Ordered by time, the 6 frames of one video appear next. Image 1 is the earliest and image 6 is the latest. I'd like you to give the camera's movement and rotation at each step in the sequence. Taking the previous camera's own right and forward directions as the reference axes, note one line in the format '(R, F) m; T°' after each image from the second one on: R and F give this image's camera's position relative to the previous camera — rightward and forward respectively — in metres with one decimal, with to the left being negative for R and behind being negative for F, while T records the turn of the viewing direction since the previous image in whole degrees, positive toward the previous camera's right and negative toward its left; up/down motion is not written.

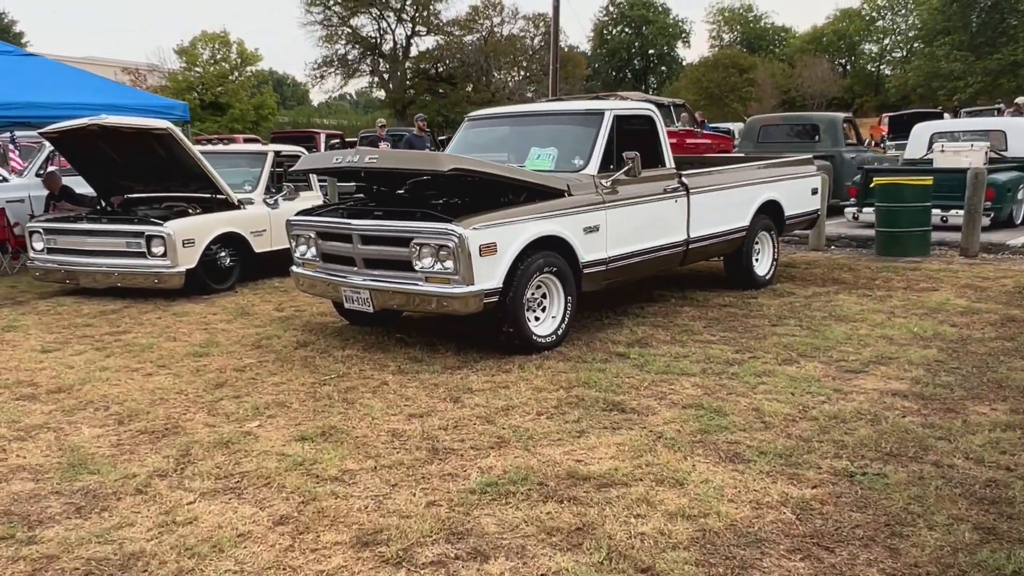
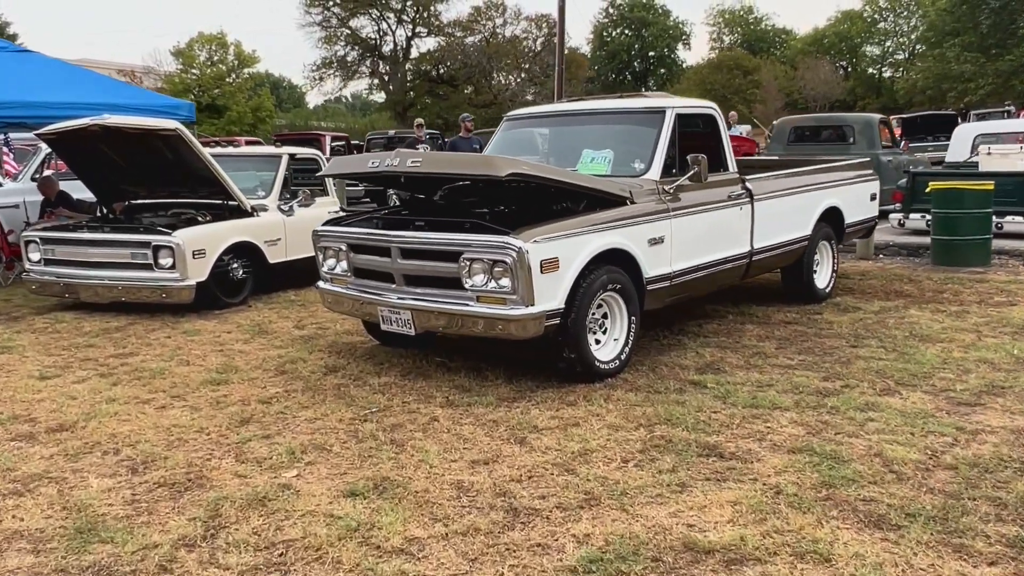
(-0.4, +0.7) m; 0°
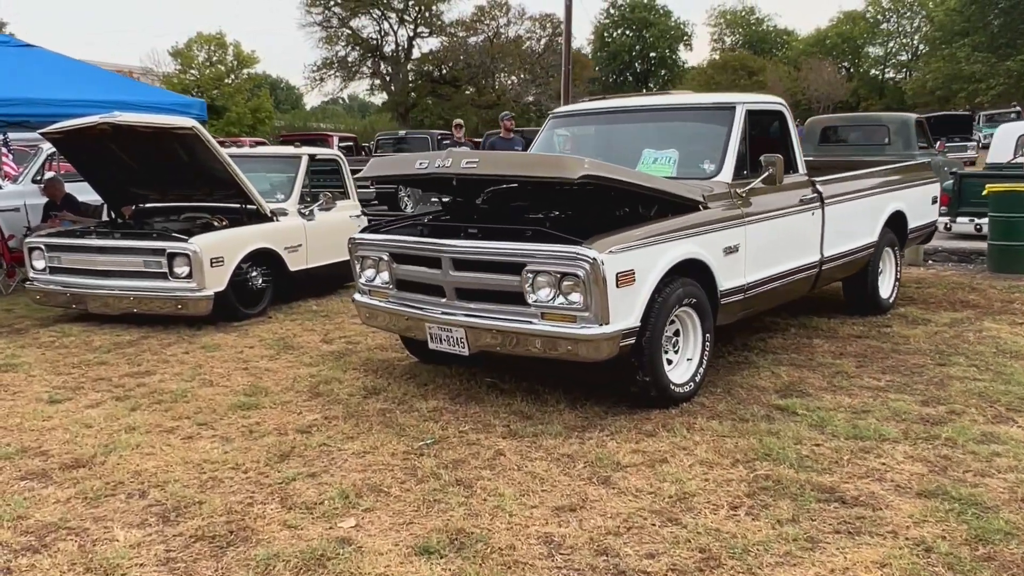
(-0.4, +0.5) m; 0°
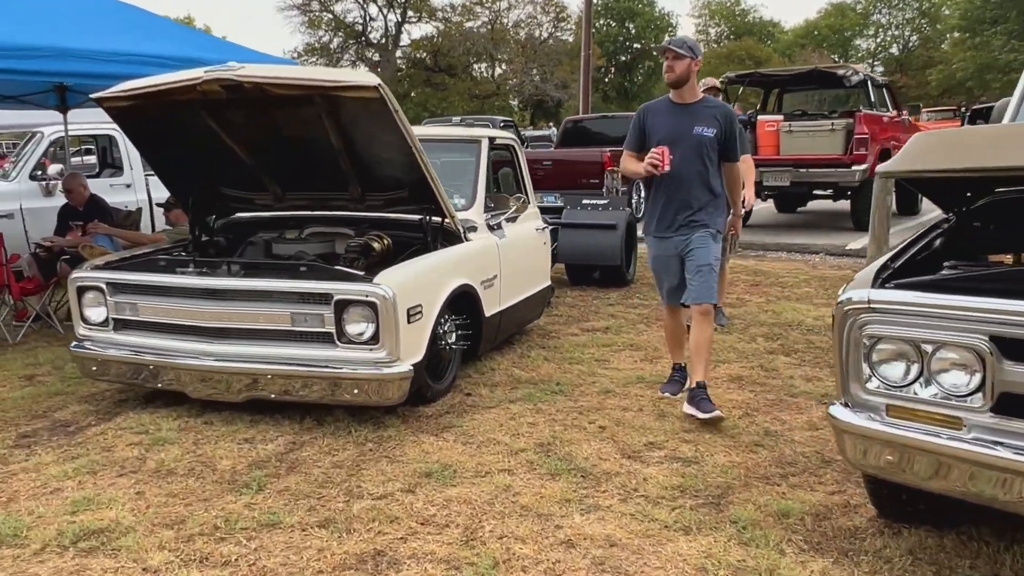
(-2.1, +2.8) m; +3°
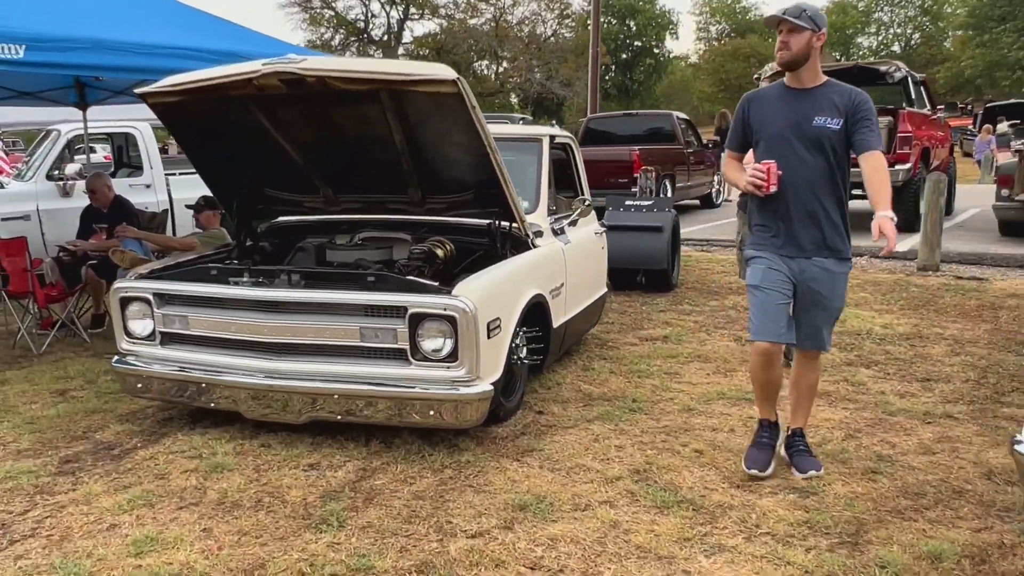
(-0.4, +0.3) m; 0°
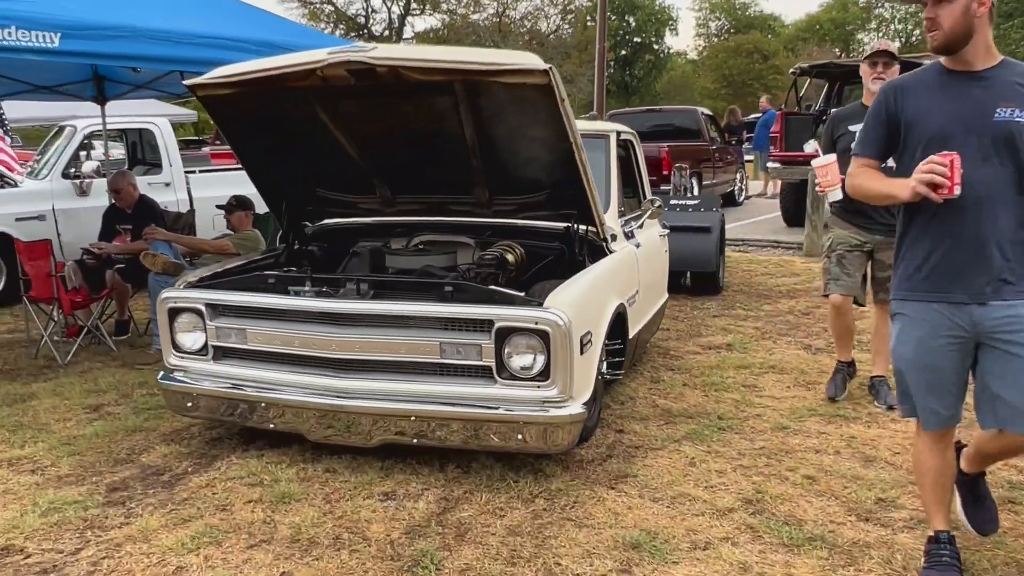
(-0.4, +0.3) m; 0°
